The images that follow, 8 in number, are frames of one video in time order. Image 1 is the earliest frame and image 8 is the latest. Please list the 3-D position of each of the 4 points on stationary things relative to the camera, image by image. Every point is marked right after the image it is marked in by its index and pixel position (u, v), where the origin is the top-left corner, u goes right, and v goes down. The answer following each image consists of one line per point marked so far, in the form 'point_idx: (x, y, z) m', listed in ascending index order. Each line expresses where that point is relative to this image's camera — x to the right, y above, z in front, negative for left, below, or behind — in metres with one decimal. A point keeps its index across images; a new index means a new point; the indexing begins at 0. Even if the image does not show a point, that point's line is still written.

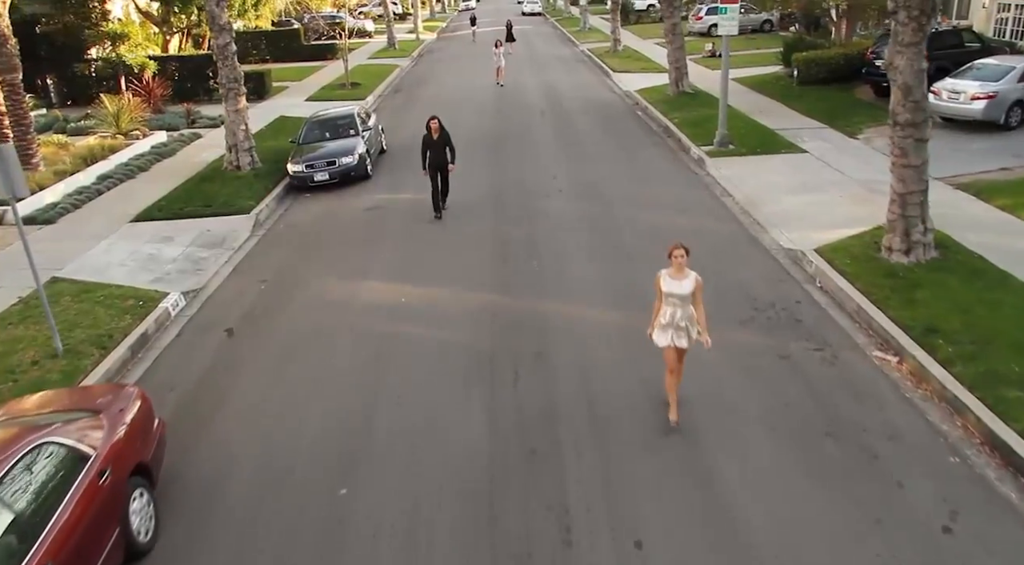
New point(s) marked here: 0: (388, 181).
0: (-2.3, +1.9, +15.1) m
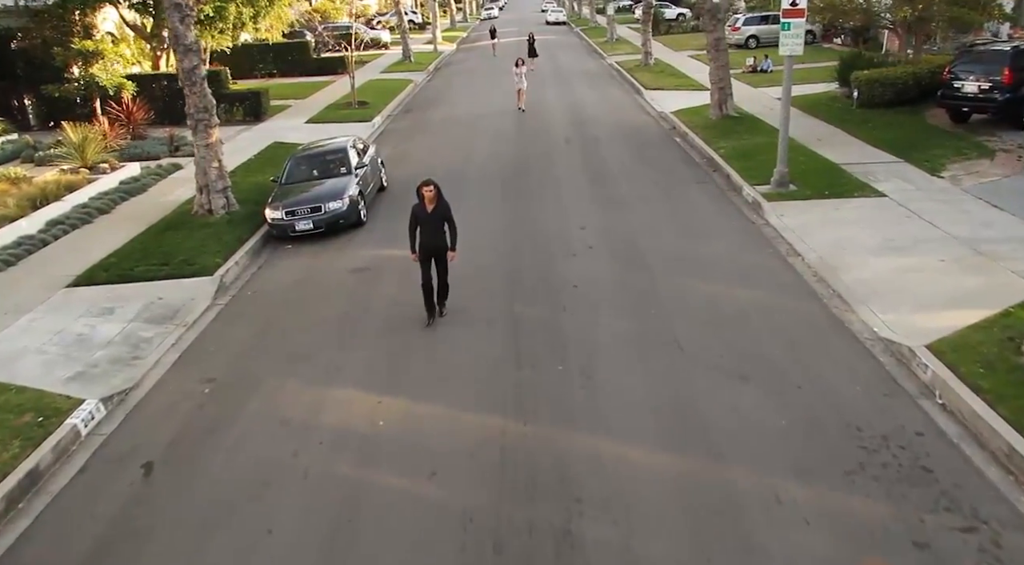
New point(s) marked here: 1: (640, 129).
0: (-2.0, +0.8, +12.7) m
1: (+3.2, +3.8, +19.8) m
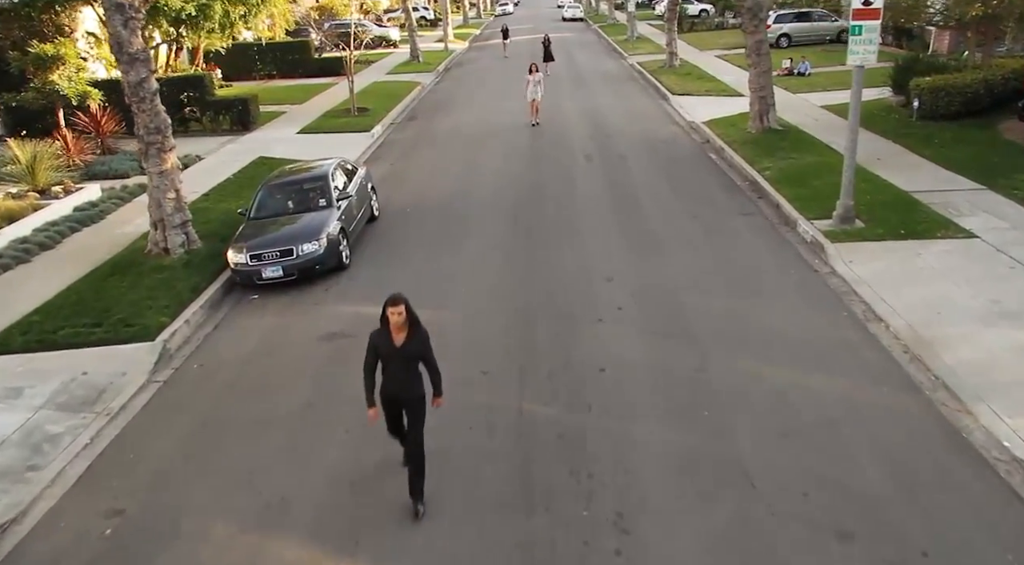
0: (-1.9, +0.1, +10.6) m
1: (+3.4, +3.1, +17.6) m
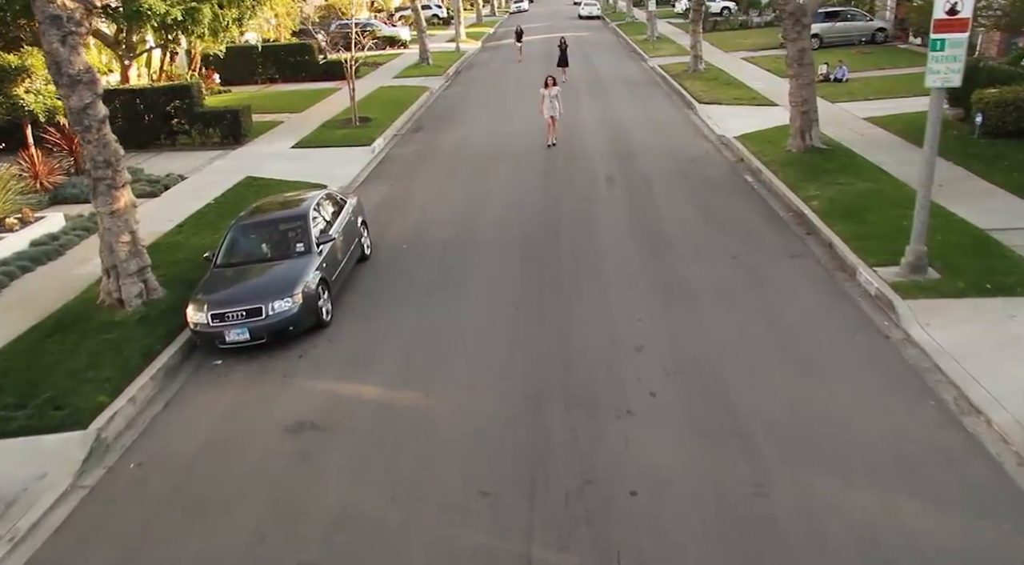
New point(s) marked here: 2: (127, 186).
0: (-1.7, -0.6, +9.0) m
1: (+3.7, +2.4, +15.9) m
2: (-4.5, +1.1, +9.4) m
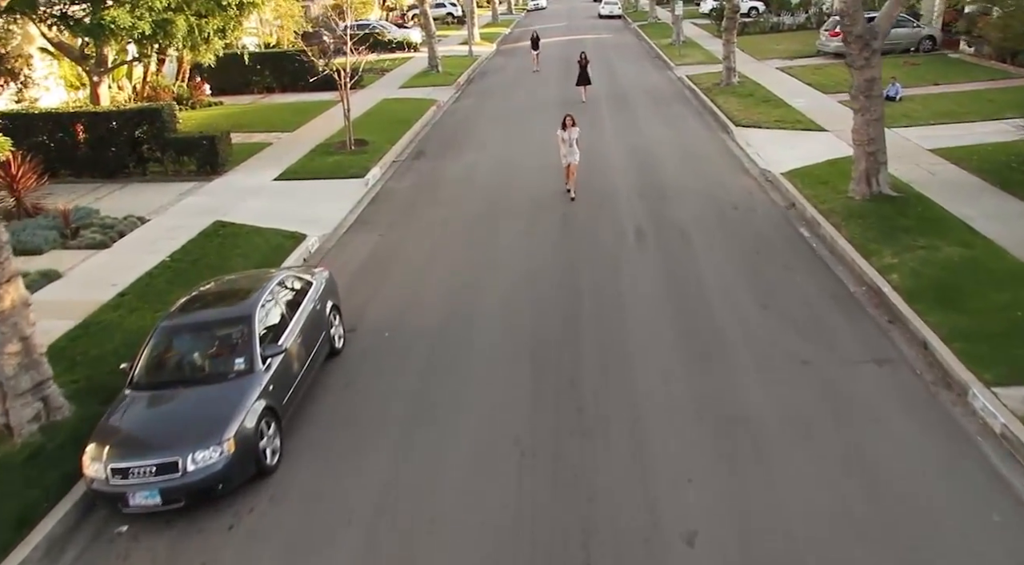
0: (-1.7, -1.7, +6.8) m
1: (+3.9, +1.3, +13.5) m
2: (-4.4, 0.0, +7.2) m
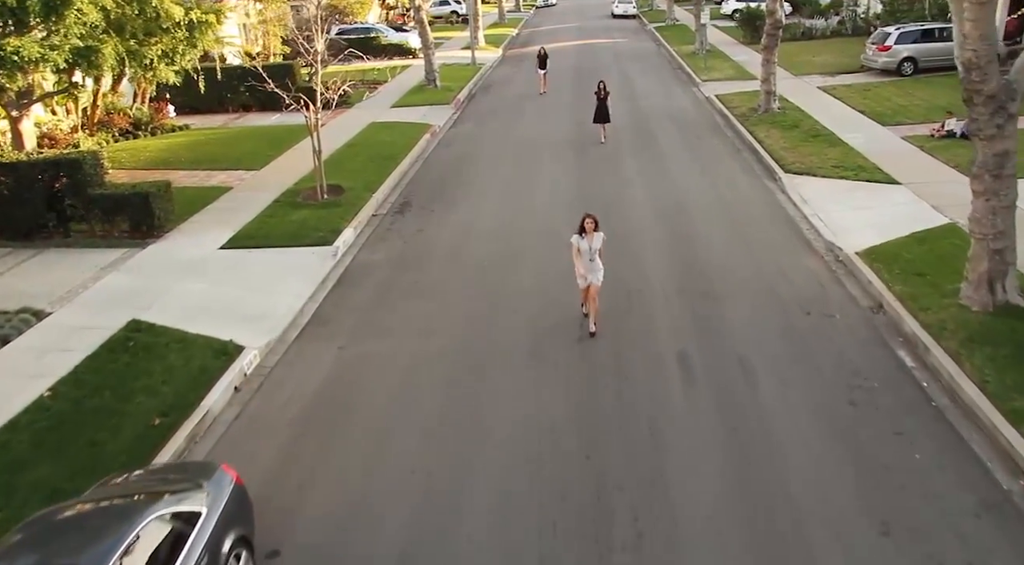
0: (-1.8, -3.4, +3.6) m
1: (+3.9, -0.4, +10.3) m
2: (-4.5, -1.6, +4.0) m
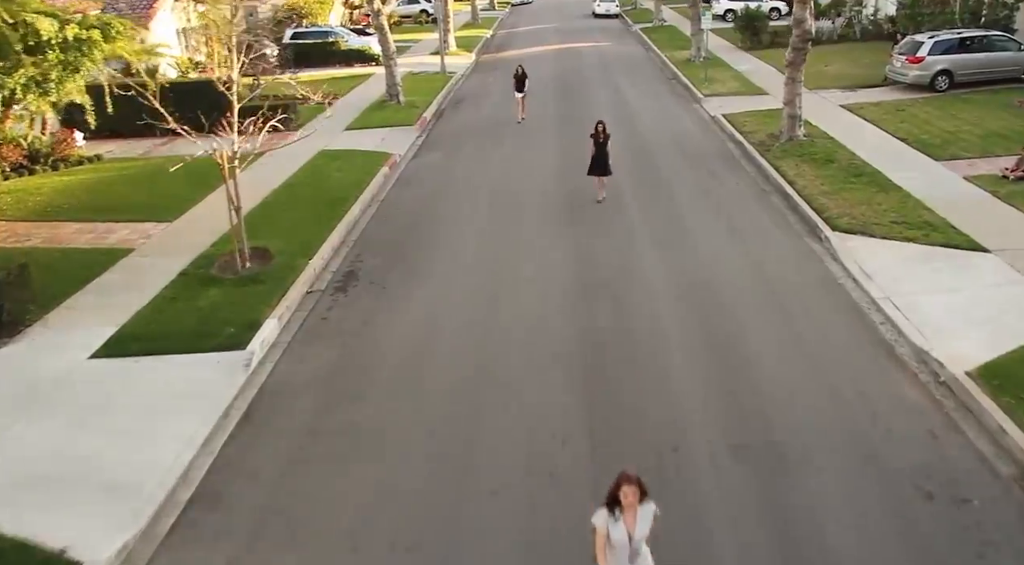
0: (-1.7, -4.9, +0.2) m
1: (+3.7, -1.8, +6.9) m
2: (-4.5, -3.2, +0.4) m
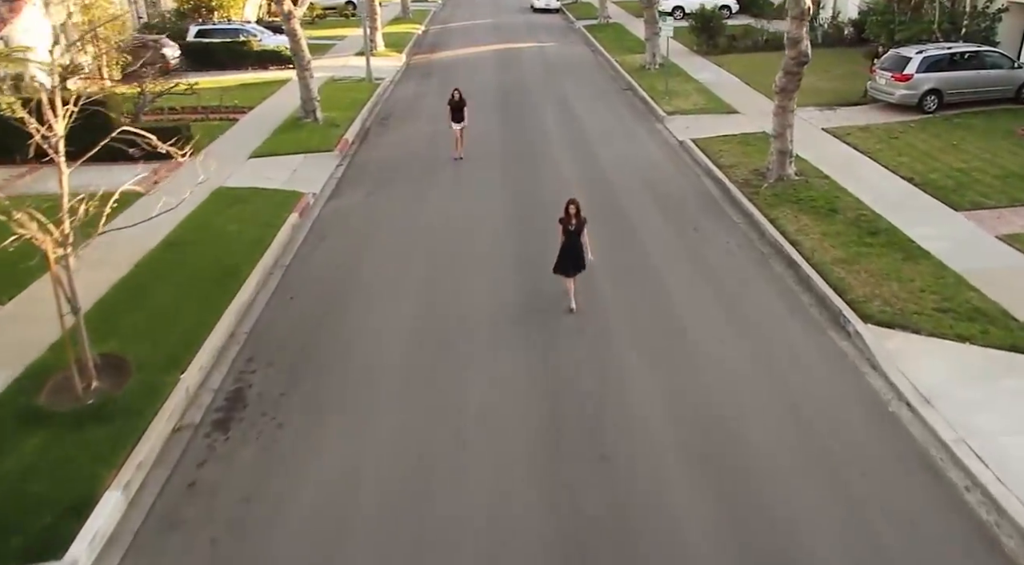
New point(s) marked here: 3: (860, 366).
0: (-1.3, -6.6, -2.9) m
1: (+3.5, -3.2, +4.2) m
2: (-4.1, -4.9, -2.9) m
3: (+4.0, -1.0, +9.3) m
